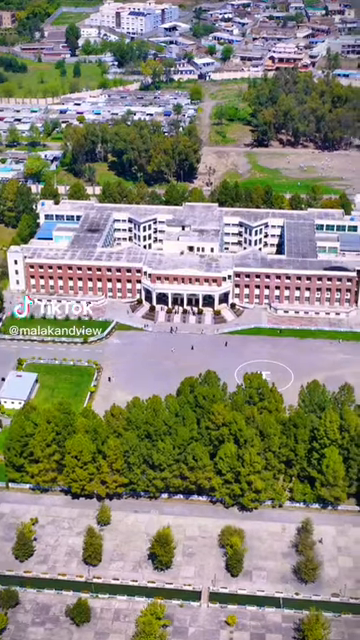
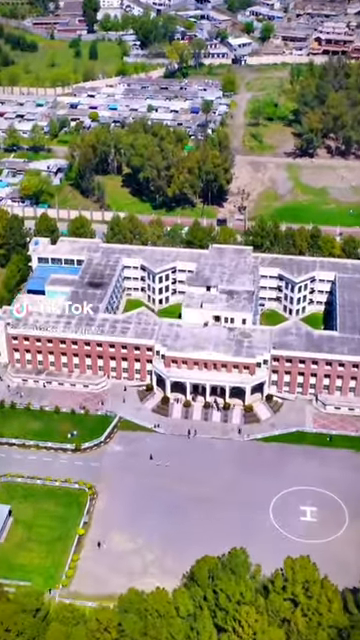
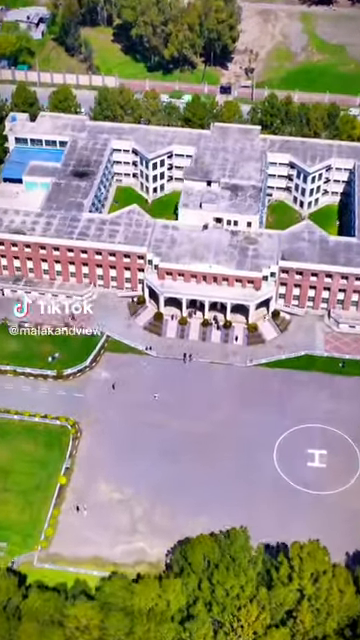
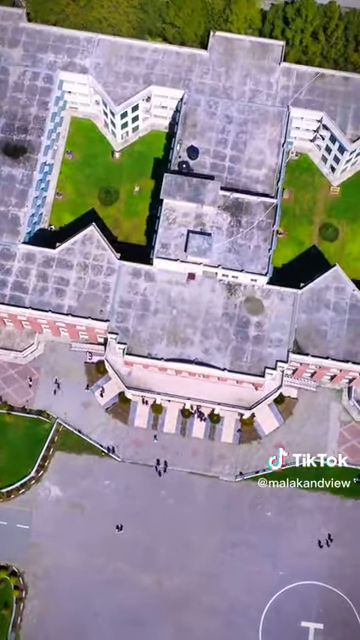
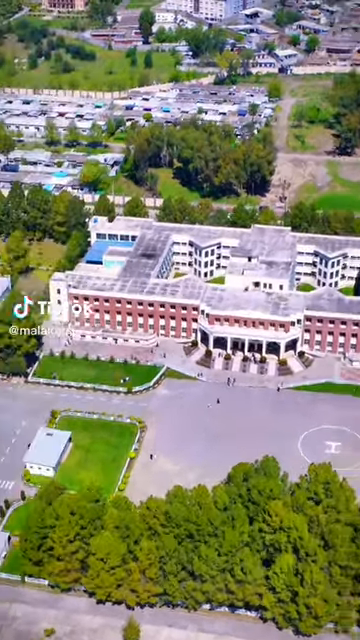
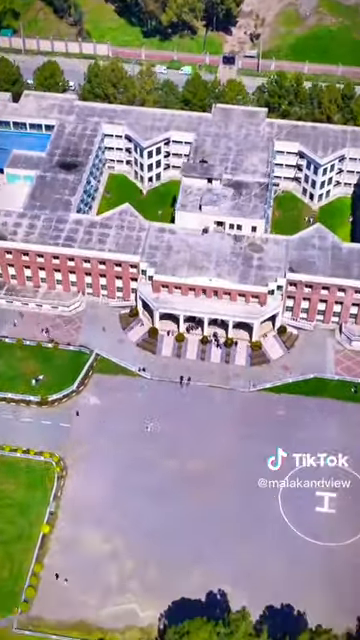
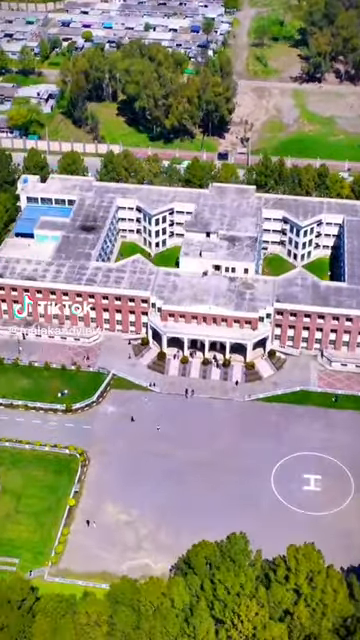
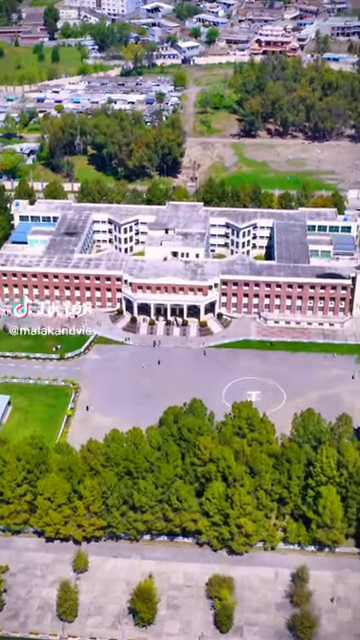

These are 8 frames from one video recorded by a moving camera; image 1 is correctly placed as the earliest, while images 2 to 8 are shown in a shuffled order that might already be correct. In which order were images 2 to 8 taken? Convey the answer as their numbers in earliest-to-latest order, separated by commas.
8, 5, 2, 7, 3, 6, 4
